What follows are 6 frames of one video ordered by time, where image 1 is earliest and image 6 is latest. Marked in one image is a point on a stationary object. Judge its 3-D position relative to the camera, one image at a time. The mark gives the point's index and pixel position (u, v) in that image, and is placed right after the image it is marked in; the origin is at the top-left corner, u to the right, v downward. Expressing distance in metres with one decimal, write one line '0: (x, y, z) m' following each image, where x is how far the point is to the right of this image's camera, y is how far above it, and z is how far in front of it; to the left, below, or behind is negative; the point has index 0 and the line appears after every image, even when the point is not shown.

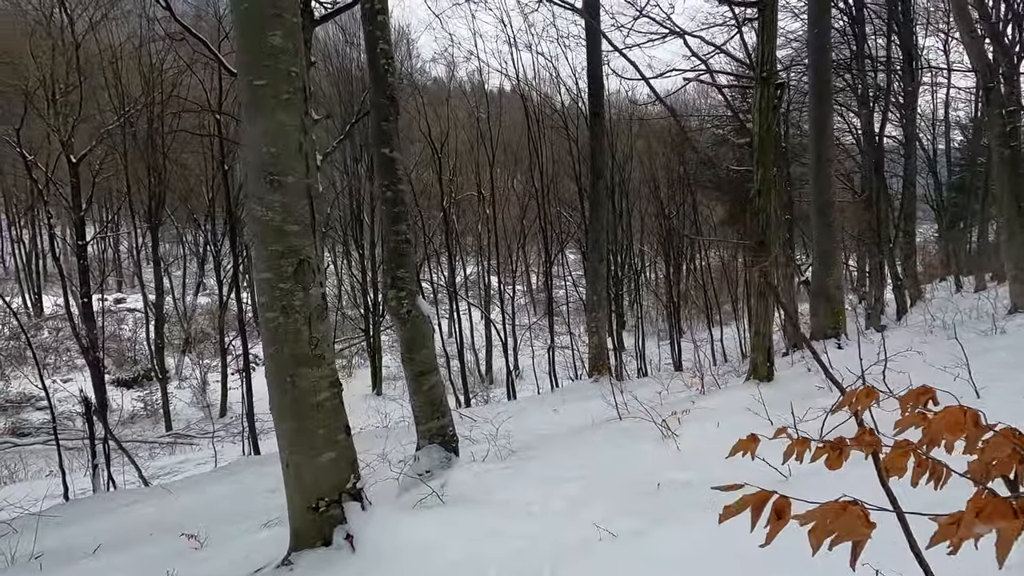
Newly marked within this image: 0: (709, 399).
0: (+1.9, -1.1, +5.1) m
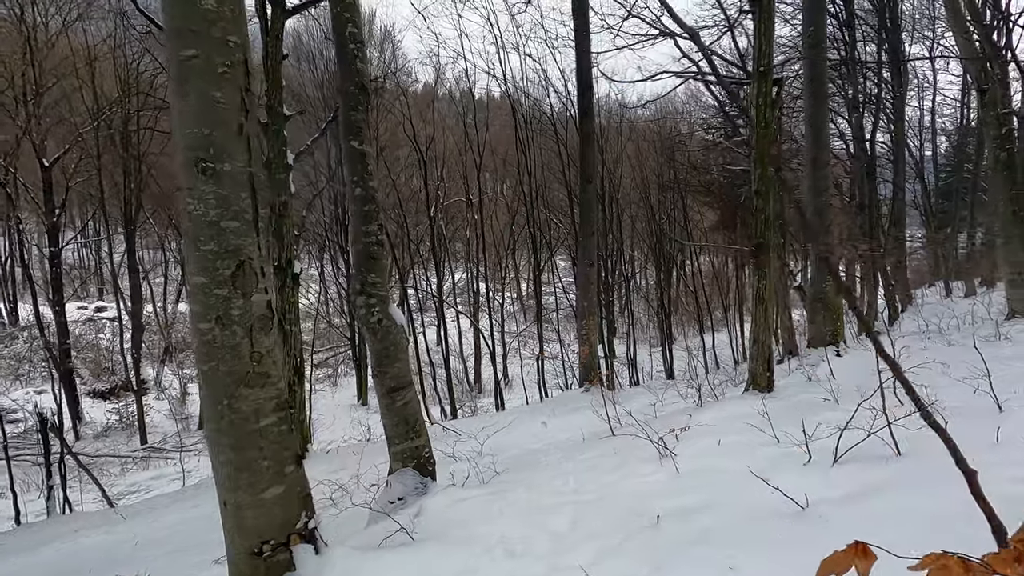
0: (+1.8, -1.1, +4.8) m
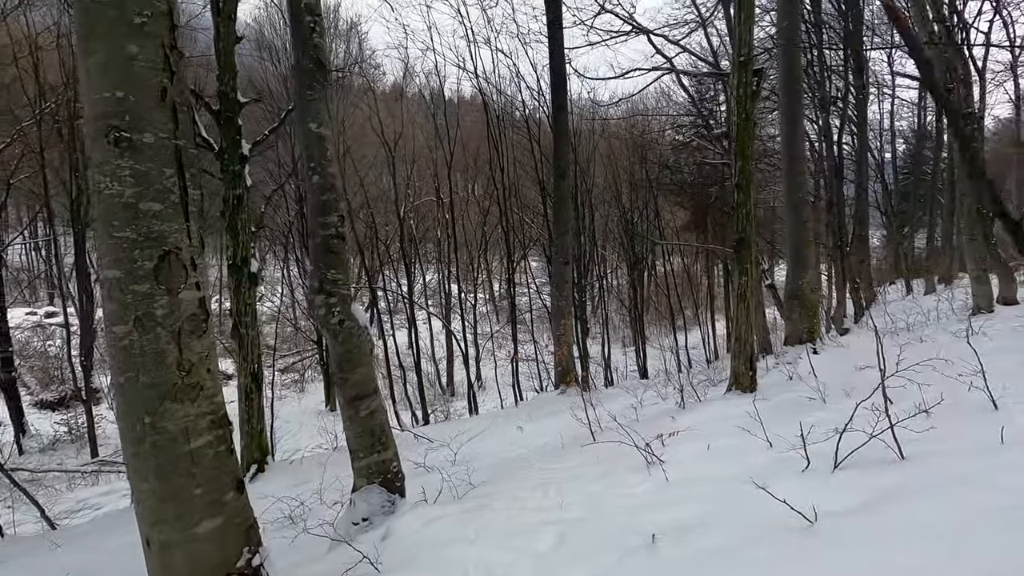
0: (+1.6, -1.1, +4.6) m
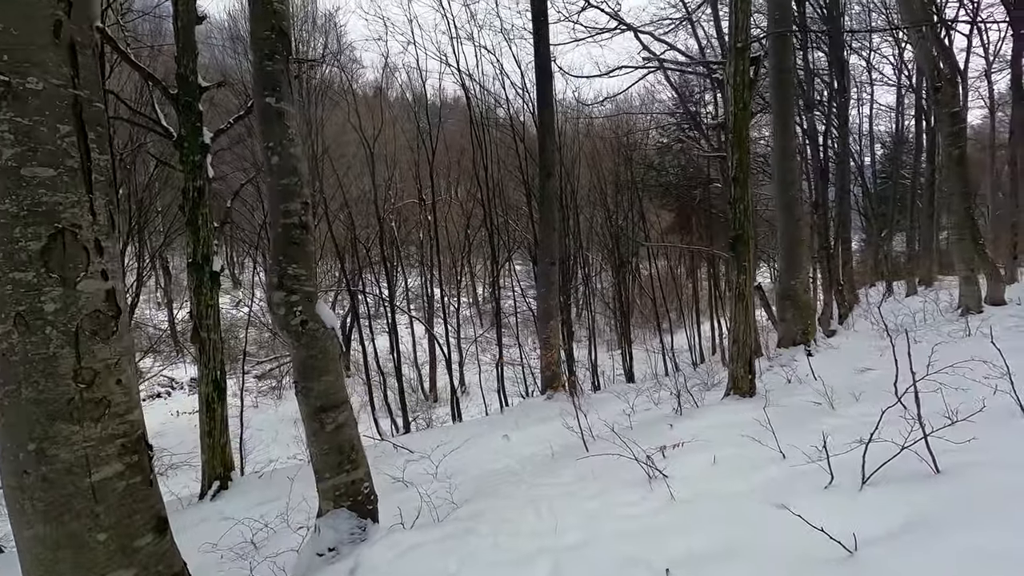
0: (+1.4, -1.1, +4.3) m
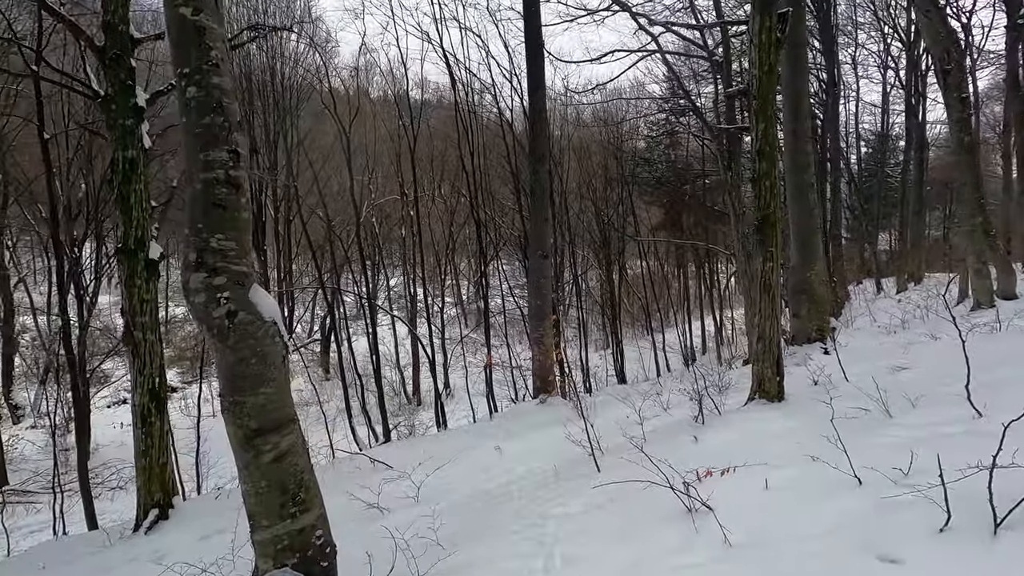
0: (+1.4, -1.0, +3.6) m
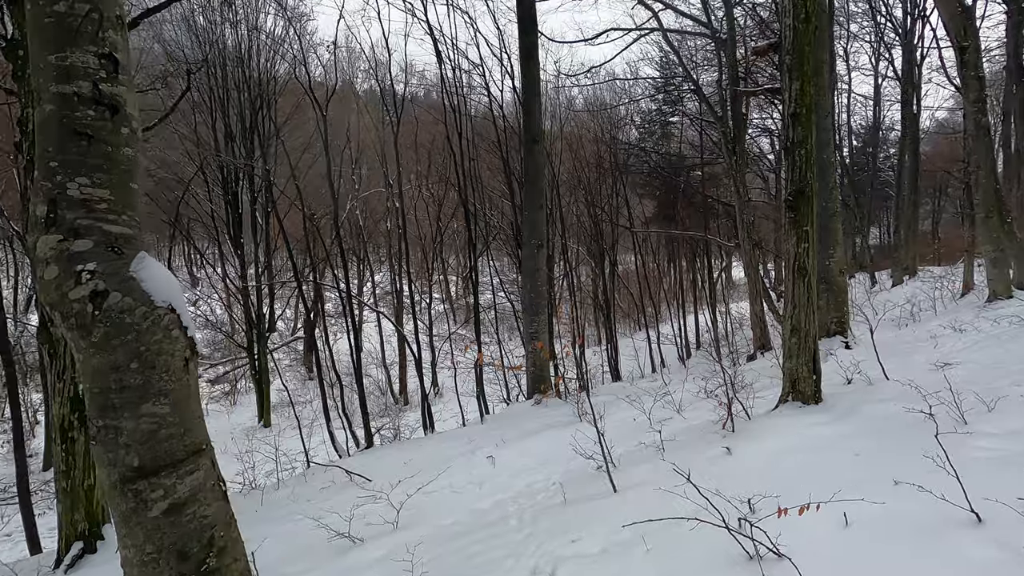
0: (+1.4, -0.9, +3.0) m
